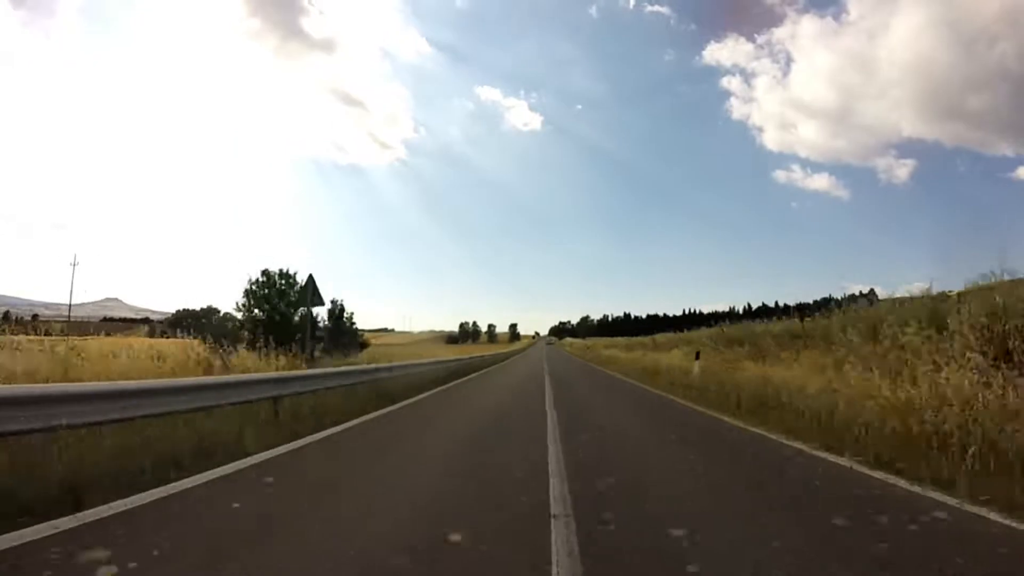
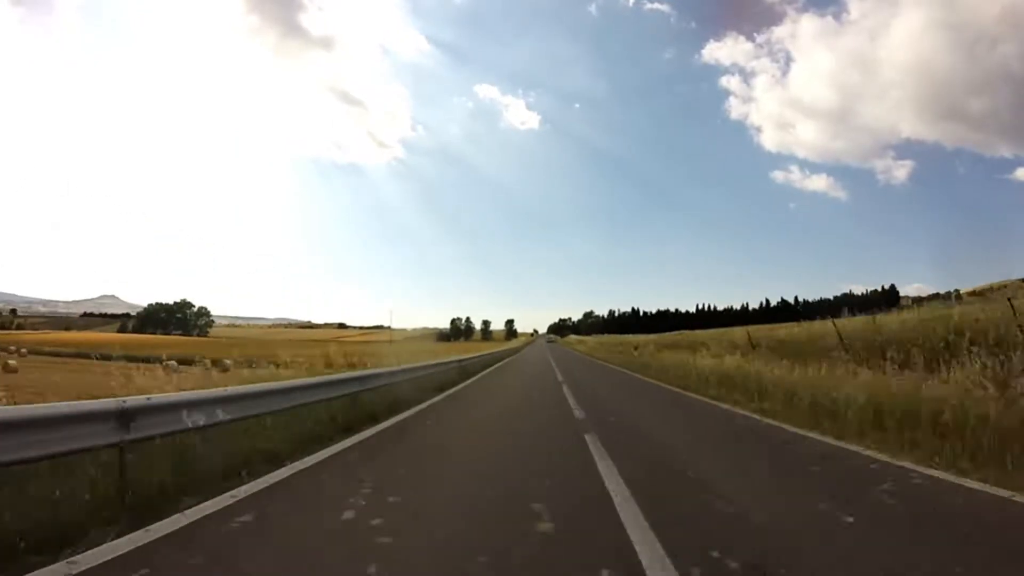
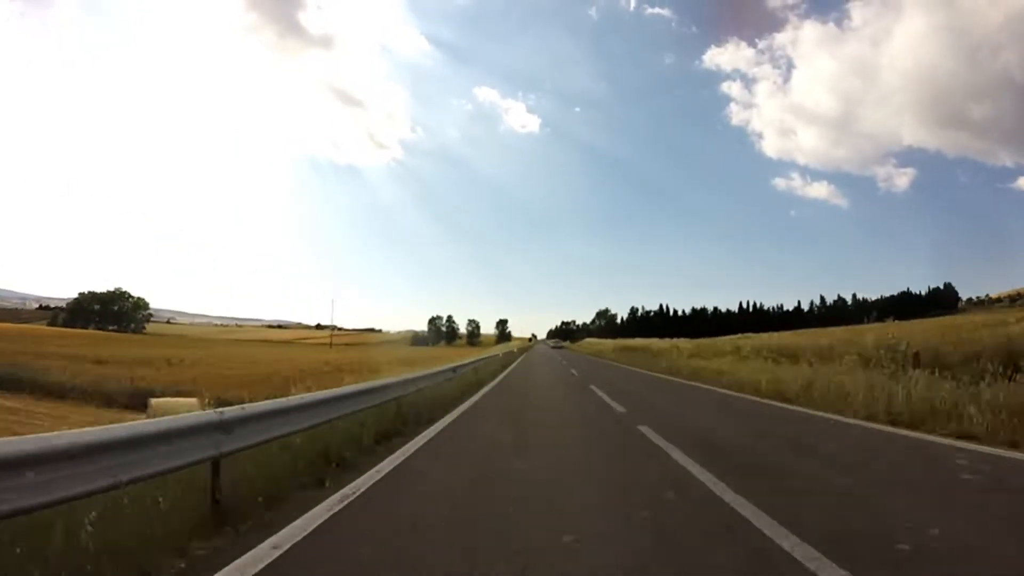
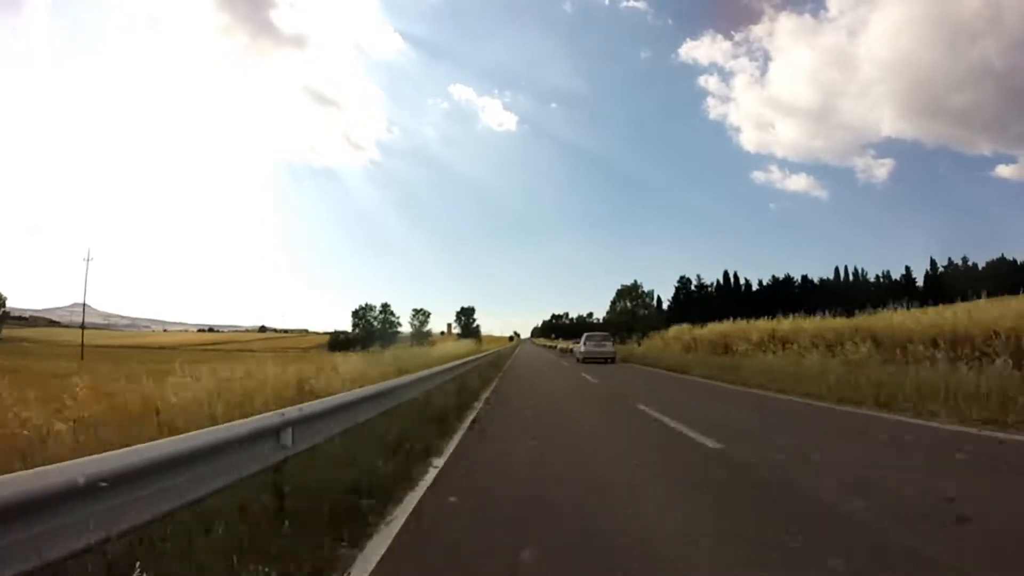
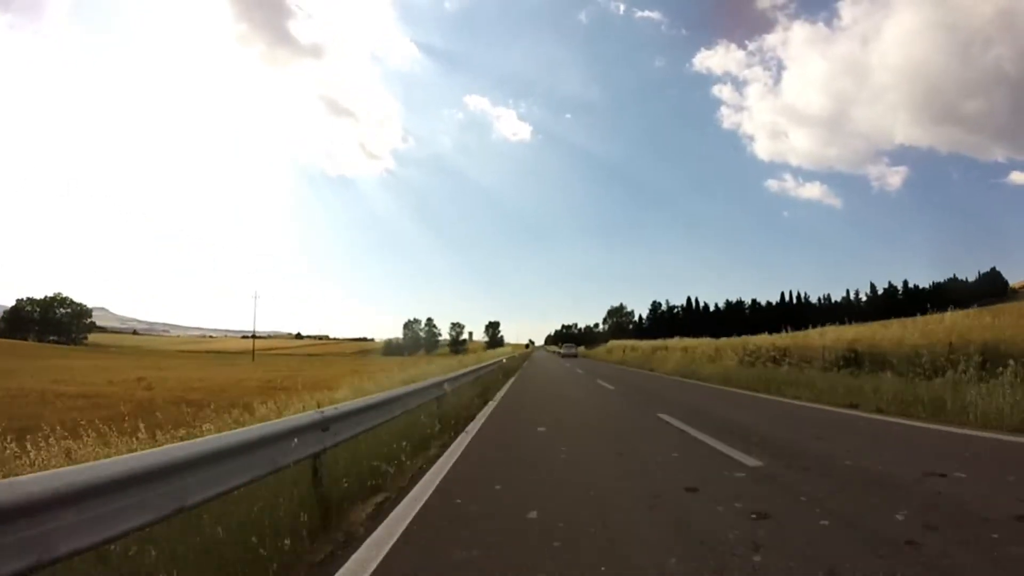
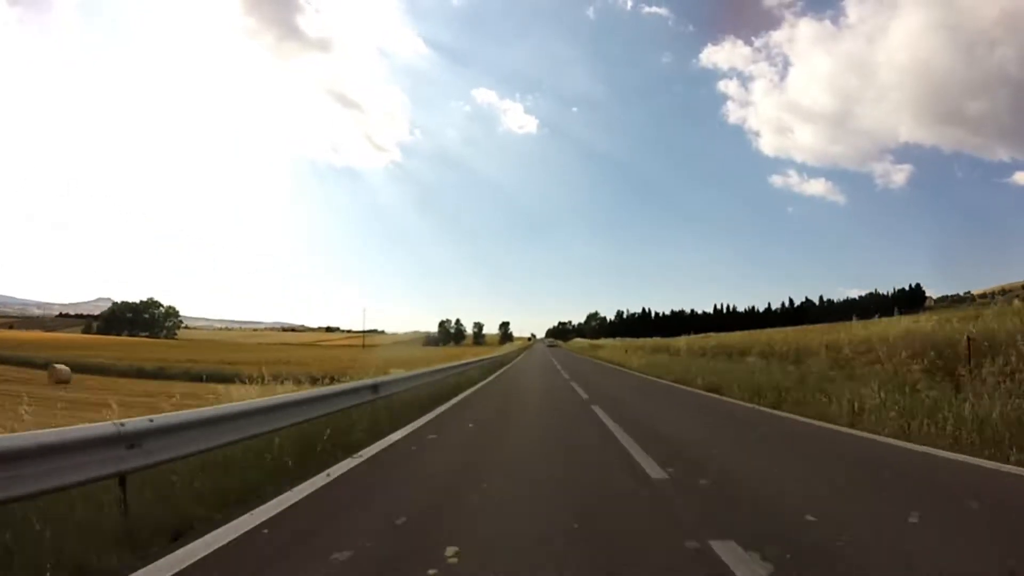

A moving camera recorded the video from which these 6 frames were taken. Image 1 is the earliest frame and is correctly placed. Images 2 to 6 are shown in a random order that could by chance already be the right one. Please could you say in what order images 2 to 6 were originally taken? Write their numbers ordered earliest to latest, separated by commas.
2, 6, 3, 5, 4
